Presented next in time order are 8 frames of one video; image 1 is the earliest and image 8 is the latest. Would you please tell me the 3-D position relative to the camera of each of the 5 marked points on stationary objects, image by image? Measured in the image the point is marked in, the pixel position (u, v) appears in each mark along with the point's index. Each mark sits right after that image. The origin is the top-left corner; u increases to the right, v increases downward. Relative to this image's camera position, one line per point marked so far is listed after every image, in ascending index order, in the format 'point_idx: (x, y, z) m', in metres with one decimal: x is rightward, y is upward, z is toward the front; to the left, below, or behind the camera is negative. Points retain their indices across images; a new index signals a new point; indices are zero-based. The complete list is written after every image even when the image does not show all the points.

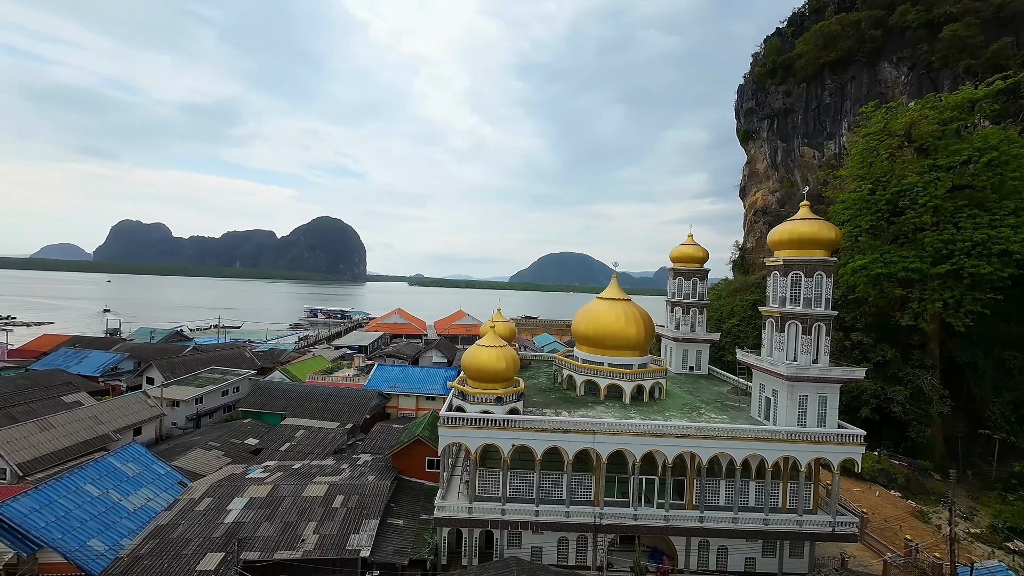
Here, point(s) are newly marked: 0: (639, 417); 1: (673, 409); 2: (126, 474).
0: (+5.9, -6.1, +17.0) m
1: (+8.3, -6.2, +18.5) m
2: (-16.9, -8.1, +15.8) m
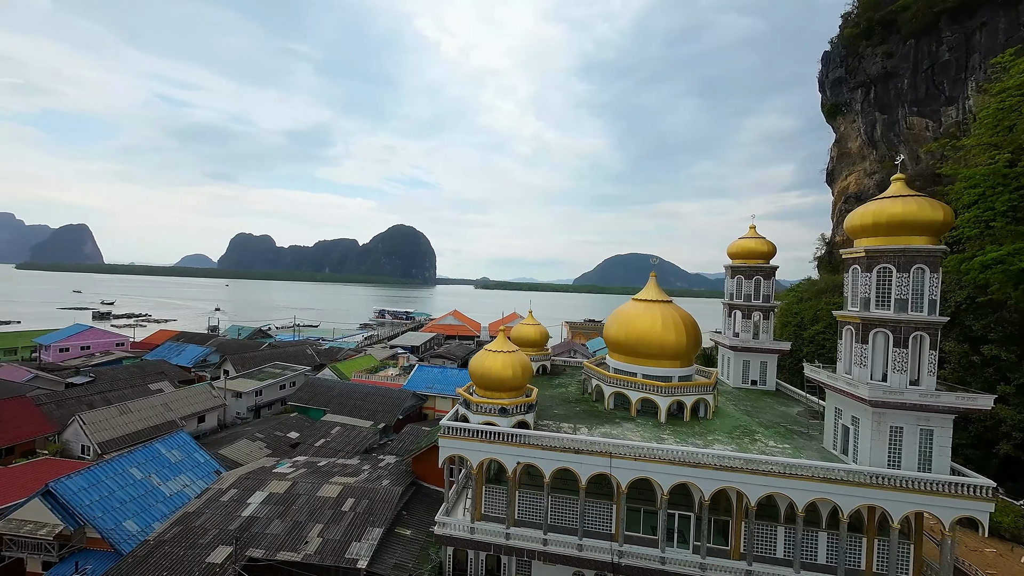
0: (+6.4, -6.1, +14.4) m
1: (+9.0, -6.2, +15.5) m
2: (-16.3, -8.2, +17.2) m
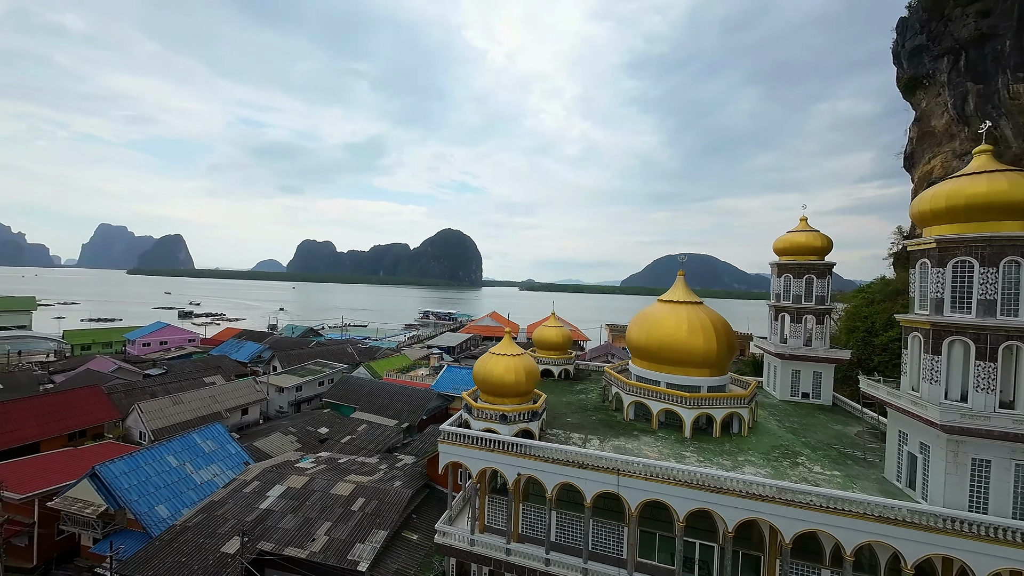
0: (+6.5, -6.1, +12.8) m
1: (+9.2, -6.2, +13.6) m
2: (-15.6, -8.2, +18.3) m
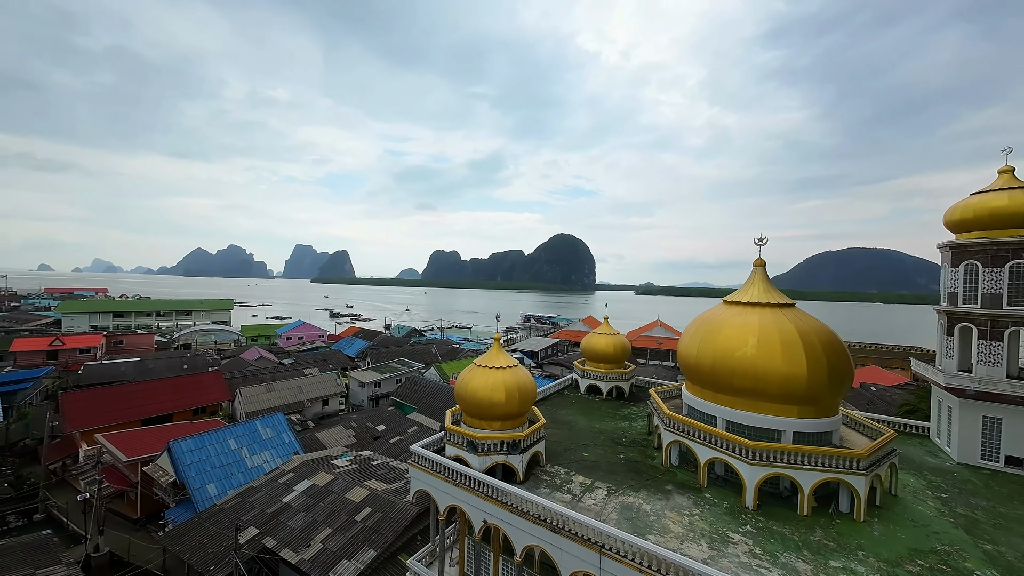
0: (+5.4, -5.9, +8.2) m
1: (+8.1, -6.0, +8.1) m
2: (-14.0, -8.3, +20.2) m
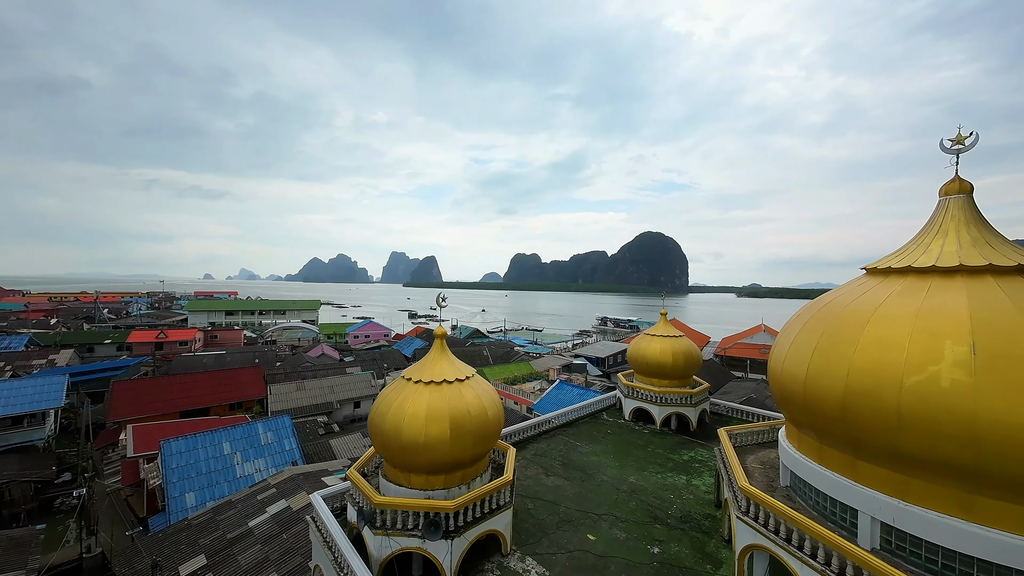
0: (+3.4, -5.2, +2.5) m
1: (+6.1, -5.2, +1.8) m
2: (-12.8, -7.8, +18.5) m
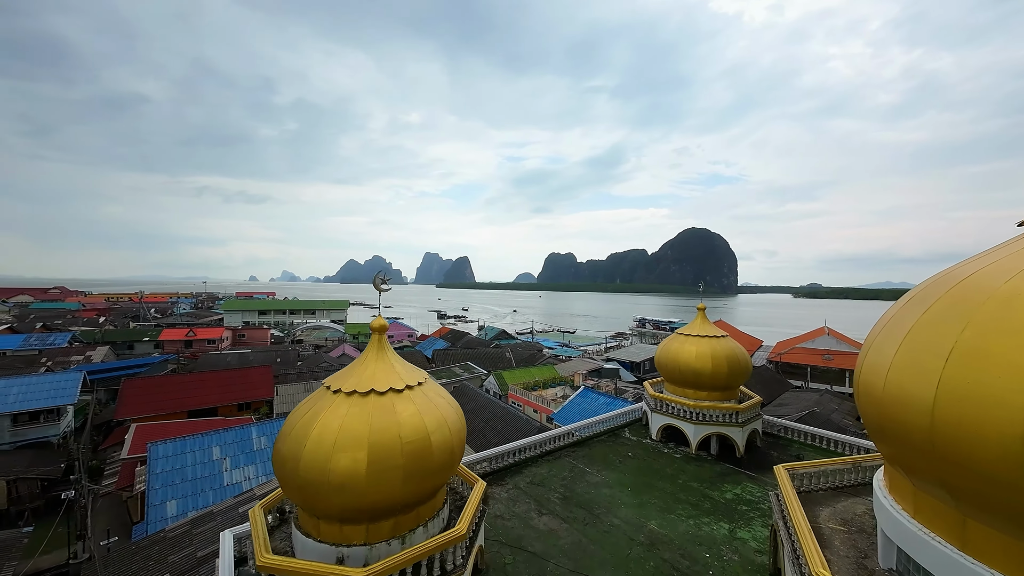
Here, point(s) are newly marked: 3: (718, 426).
0: (+2.2, -4.8, -0.1) m
1: (+4.8, -4.8, -1.1) m
2: (-12.4, -7.6, +17.4) m
3: (+6.9, -4.5, +12.0) m
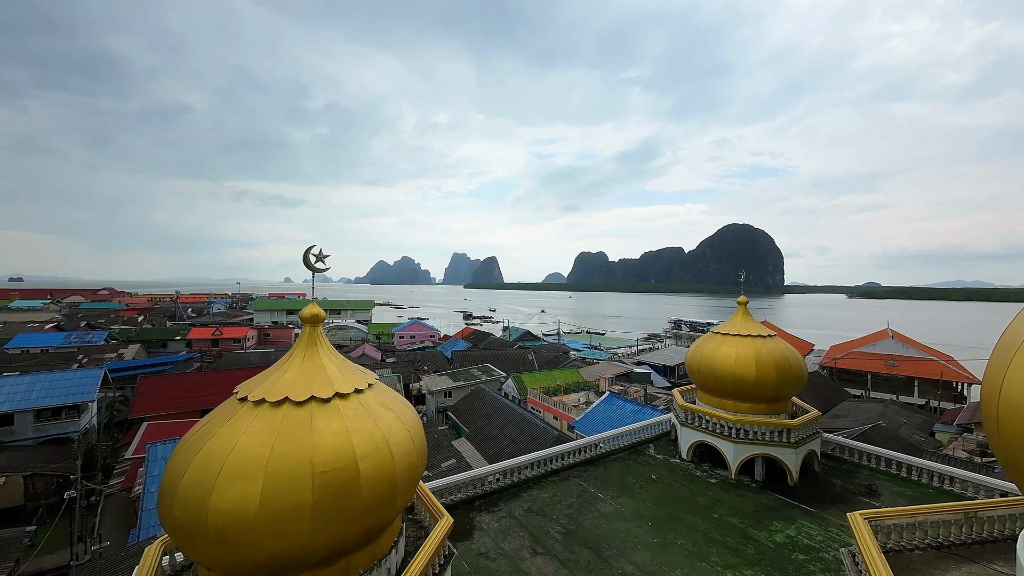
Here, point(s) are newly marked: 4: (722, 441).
0: (+1.2, -4.5, -1.9) m
1: (+3.7, -4.5, -3.1) m
2: (-11.9, -7.4, +16.8) m
3: (+6.9, -4.3, +9.8) m
4: (+6.0, -4.4, +10.4) m
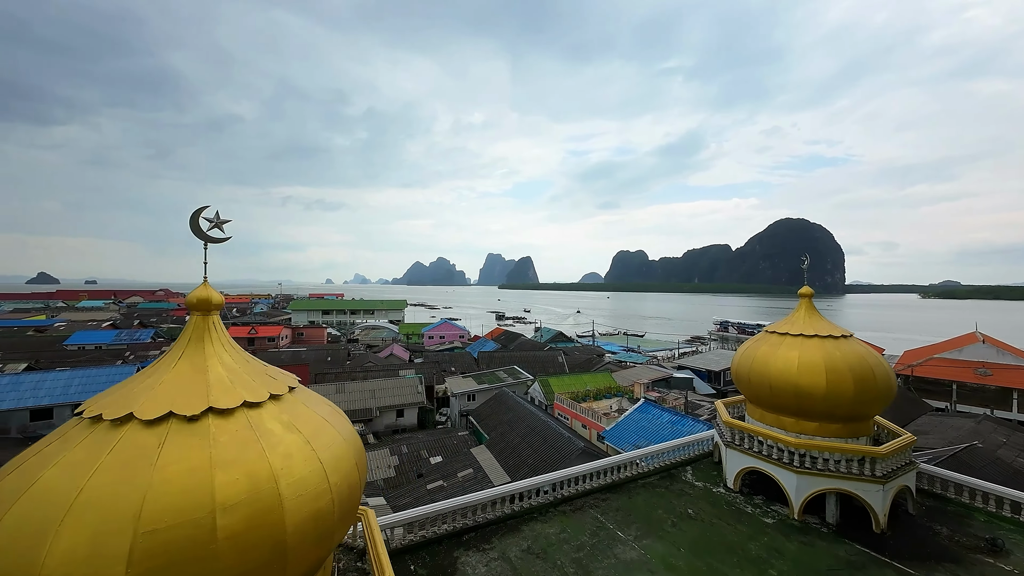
0: (0.0, -4.2, -3.5) m
1: (+2.4, -4.2, -4.9) m
2: (-11.0, -7.3, +16.3) m
3: (+6.9, -4.0, +7.5) m
4: (+6.0, -4.1, +8.2) m
